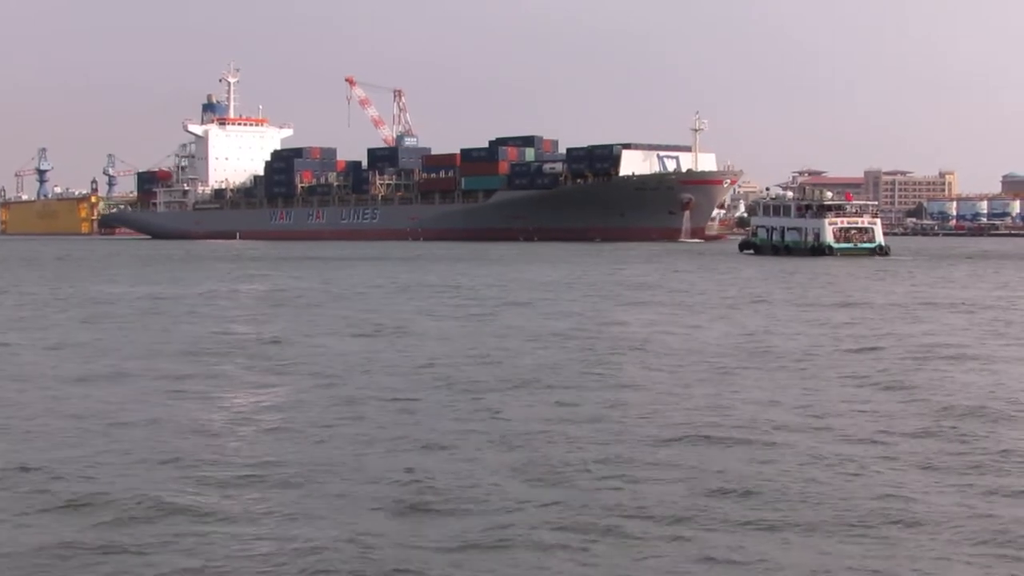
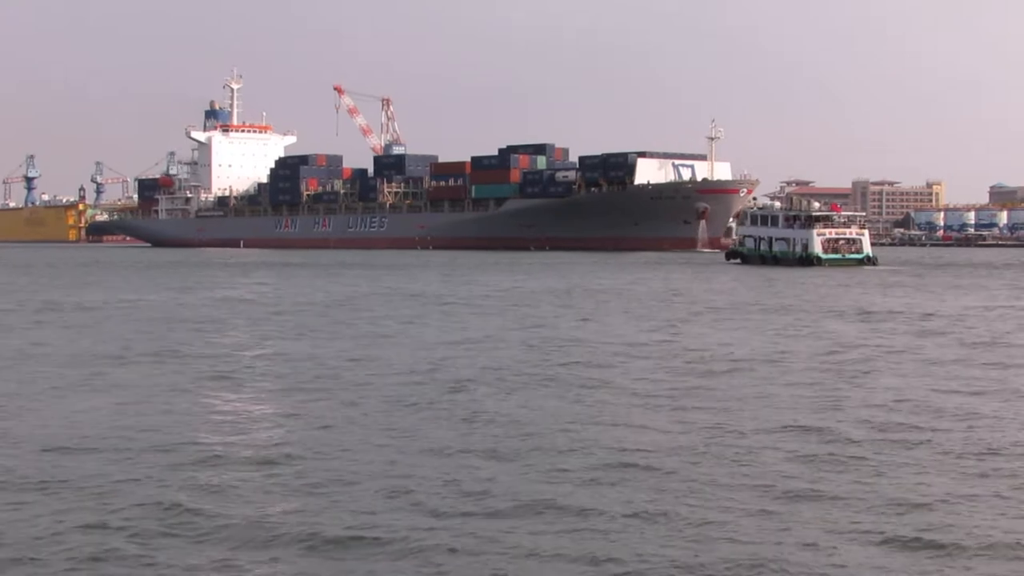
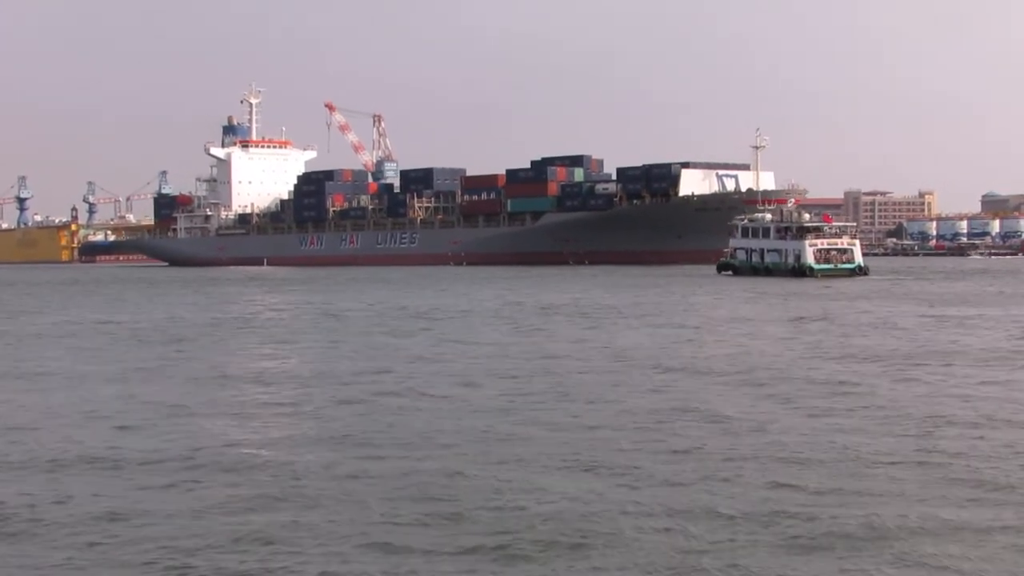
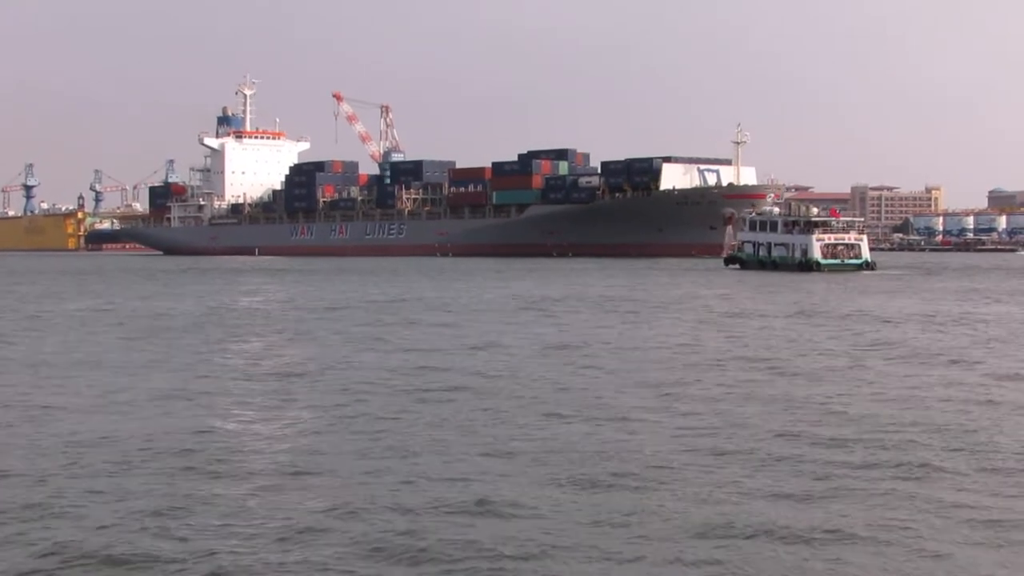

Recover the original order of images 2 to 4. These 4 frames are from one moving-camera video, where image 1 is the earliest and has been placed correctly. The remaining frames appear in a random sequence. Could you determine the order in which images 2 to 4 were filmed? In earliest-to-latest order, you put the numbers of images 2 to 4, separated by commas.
2, 4, 3
